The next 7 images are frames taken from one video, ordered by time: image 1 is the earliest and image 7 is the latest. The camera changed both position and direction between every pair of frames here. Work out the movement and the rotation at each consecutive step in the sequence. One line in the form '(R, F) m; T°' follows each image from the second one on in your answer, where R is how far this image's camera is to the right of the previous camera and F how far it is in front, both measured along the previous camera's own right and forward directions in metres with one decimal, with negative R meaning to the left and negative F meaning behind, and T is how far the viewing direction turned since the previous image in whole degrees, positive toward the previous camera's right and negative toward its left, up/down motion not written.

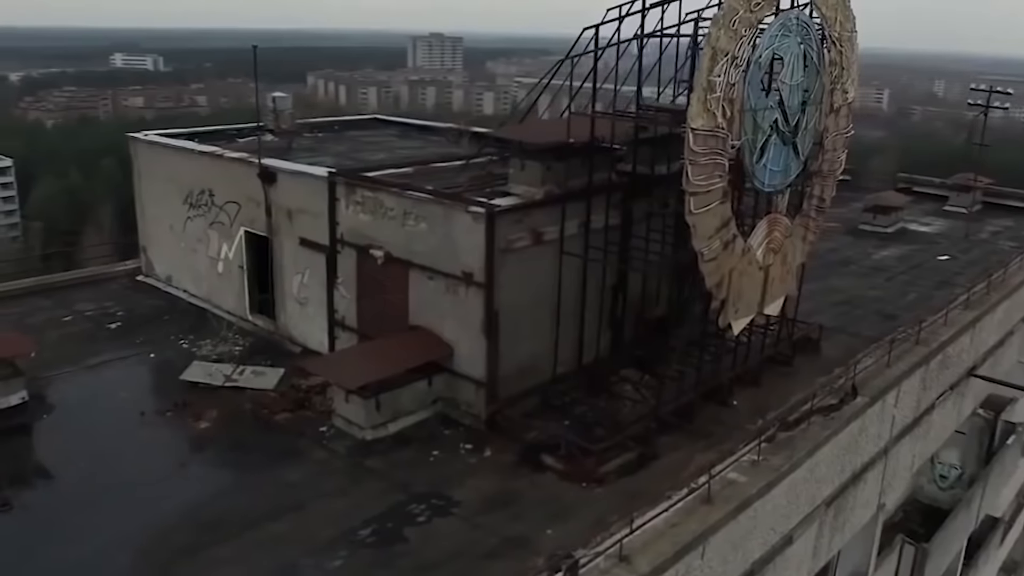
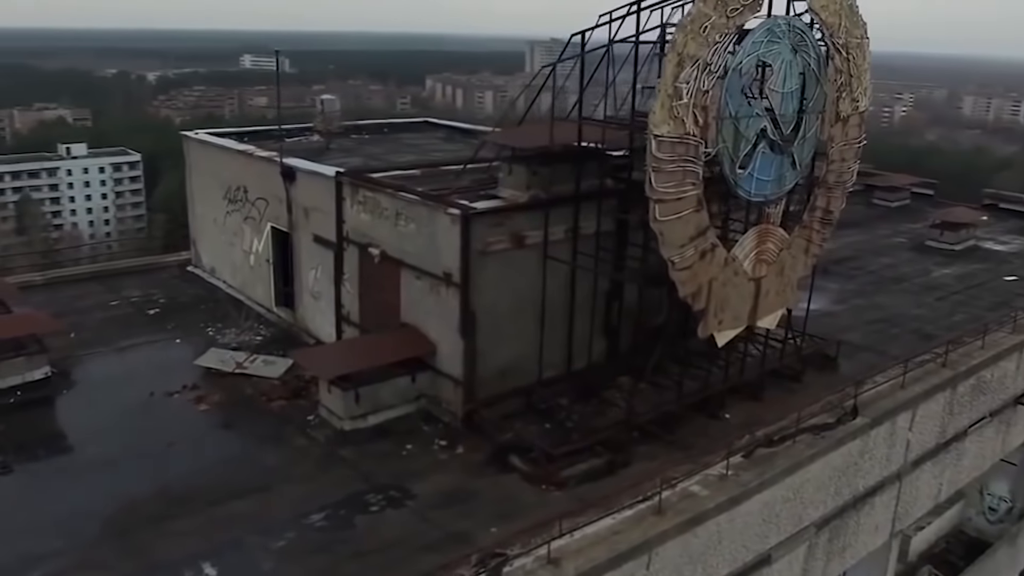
(+1.6, -0.1) m; -7°
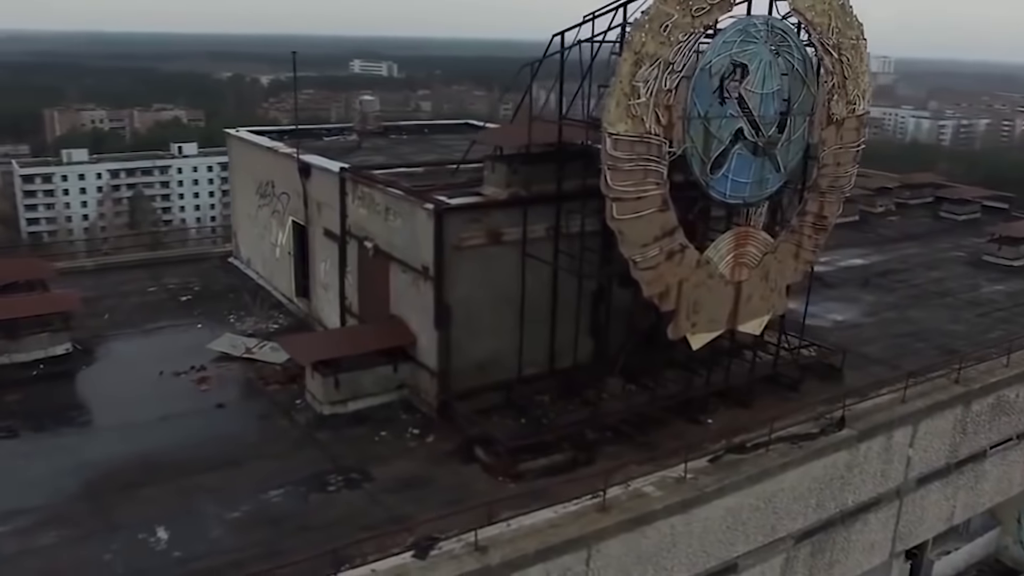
(+1.6, -0.1) m; -6°
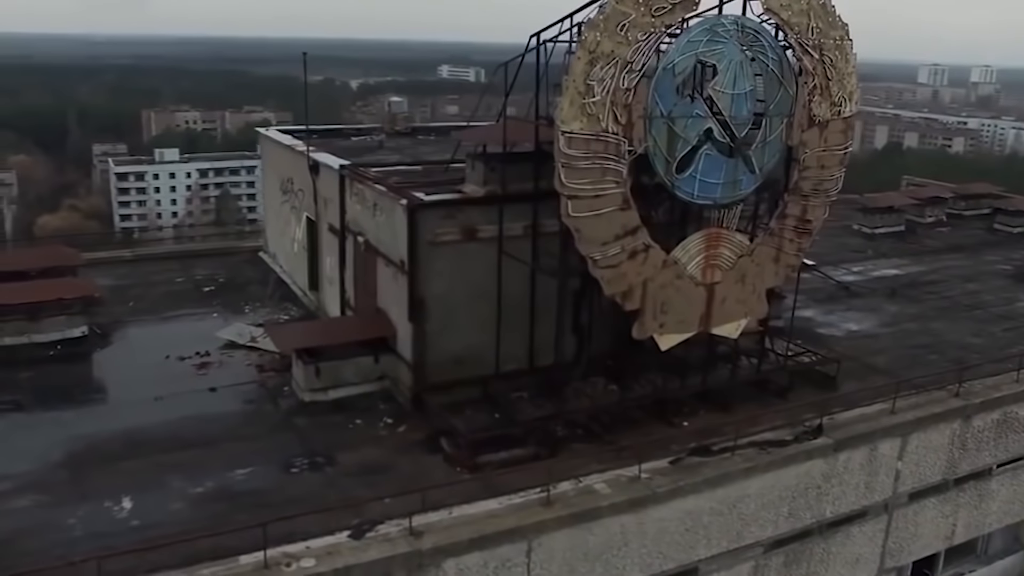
(+1.4, -0.1) m; -5°
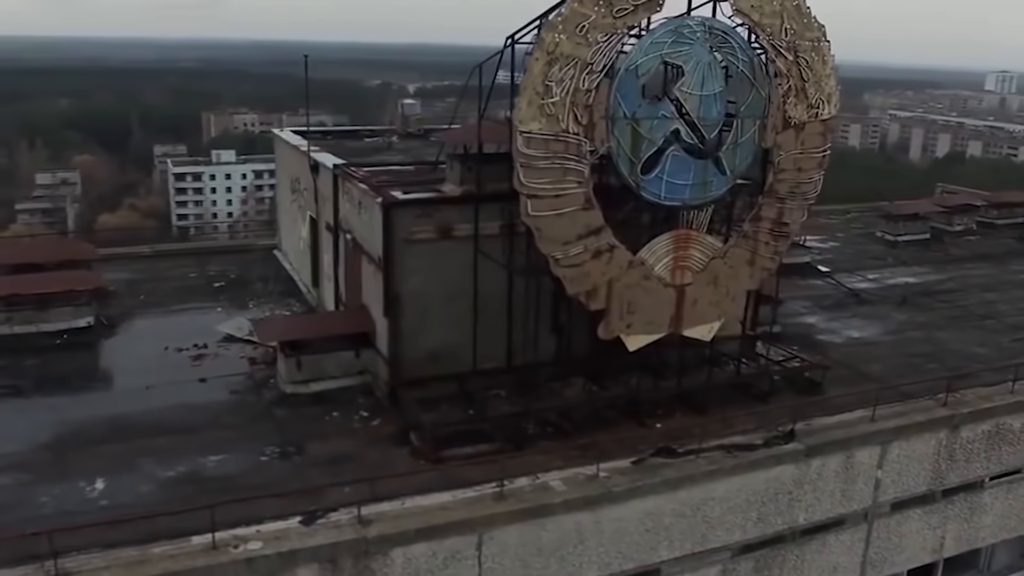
(+1.1, -0.1) m; -4°
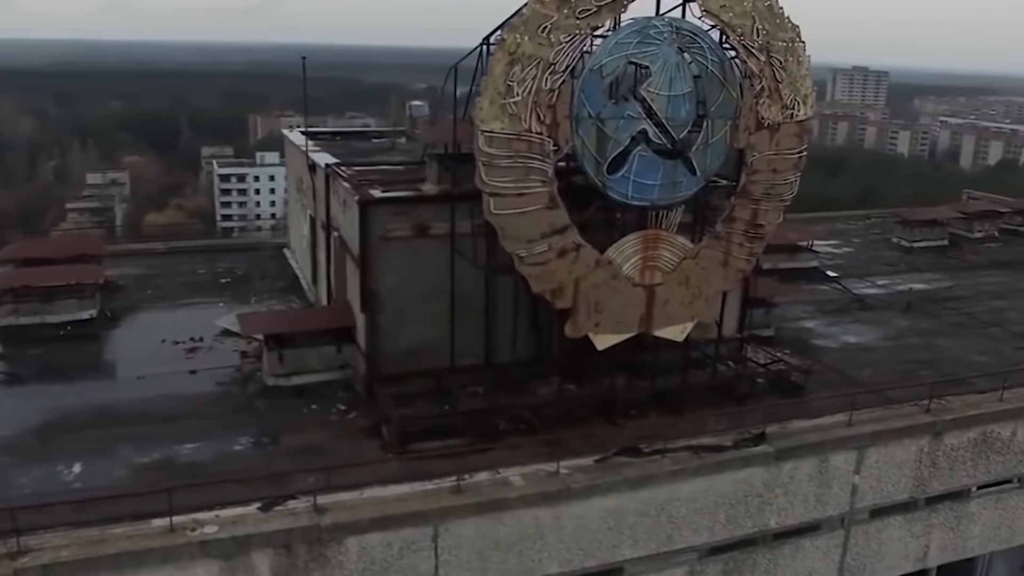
(+1.0, -0.1) m; -3°
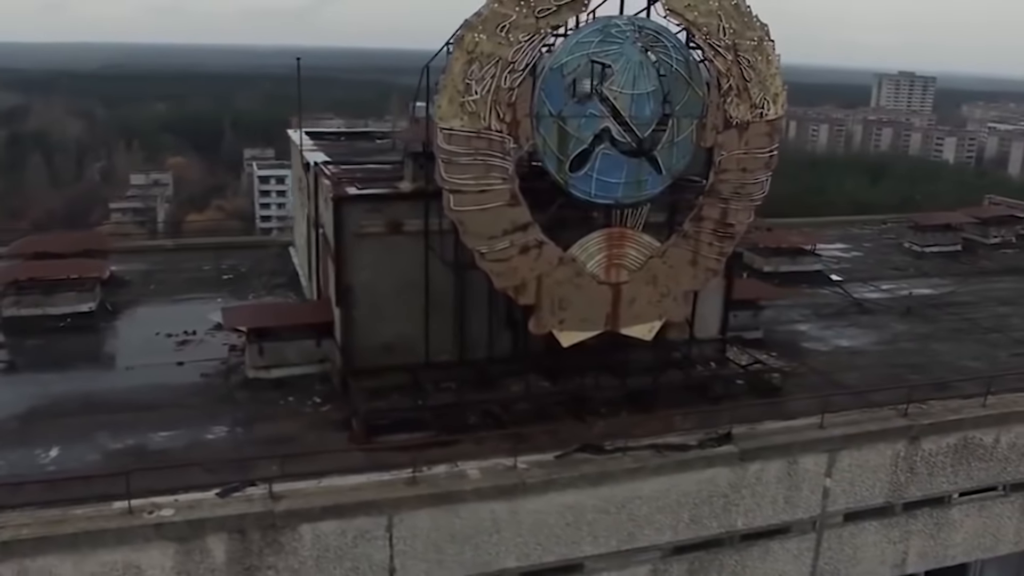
(+1.0, -0.1) m; -3°
